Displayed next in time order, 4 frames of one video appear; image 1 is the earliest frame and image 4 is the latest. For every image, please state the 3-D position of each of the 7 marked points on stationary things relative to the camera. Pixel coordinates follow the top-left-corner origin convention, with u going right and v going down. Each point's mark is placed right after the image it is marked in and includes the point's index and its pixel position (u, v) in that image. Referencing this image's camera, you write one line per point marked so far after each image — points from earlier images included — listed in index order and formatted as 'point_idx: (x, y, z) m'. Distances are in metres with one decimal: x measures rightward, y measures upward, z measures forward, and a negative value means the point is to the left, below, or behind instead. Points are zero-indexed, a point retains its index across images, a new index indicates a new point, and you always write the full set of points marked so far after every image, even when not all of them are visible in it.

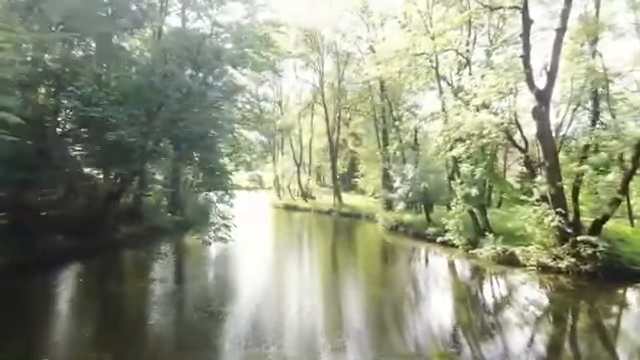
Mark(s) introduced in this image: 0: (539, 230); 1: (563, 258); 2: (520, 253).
0: (+5.5, -1.3, +18.3) m
1: (+5.9, -1.9, +17.8) m
2: (+5.3, -2.0, +19.5) m
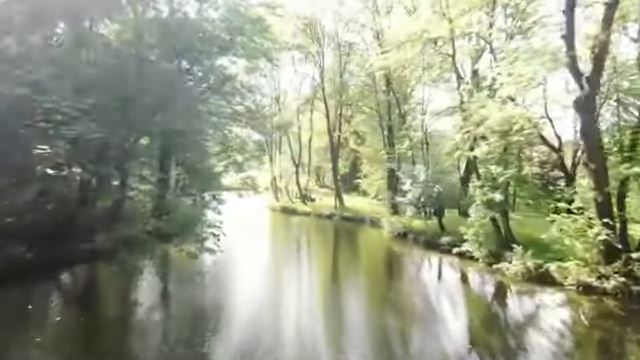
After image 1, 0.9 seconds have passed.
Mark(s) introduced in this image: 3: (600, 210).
0: (+5.5, -1.3, +15.6) m
1: (+5.9, -2.0, +15.0) m
2: (+5.4, -2.0, +16.7) m
3: (+5.9, -0.6, +15.6) m
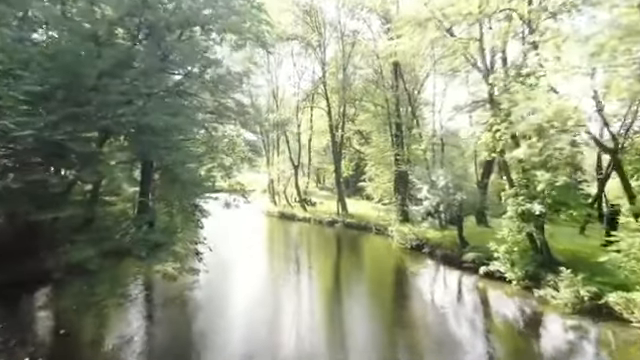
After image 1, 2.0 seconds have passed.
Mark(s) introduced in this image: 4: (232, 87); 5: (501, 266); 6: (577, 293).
0: (+5.6, -1.5, +12.4) m
1: (+6.0, -2.2, +11.9) m
2: (+5.4, -2.2, +13.5) m
3: (+6.0, -0.8, +12.4) m
4: (-2.3, +2.3, +17.7) m
5: (+4.3, -2.0, +17.2) m
6: (+5.0, -2.2, +14.2) m
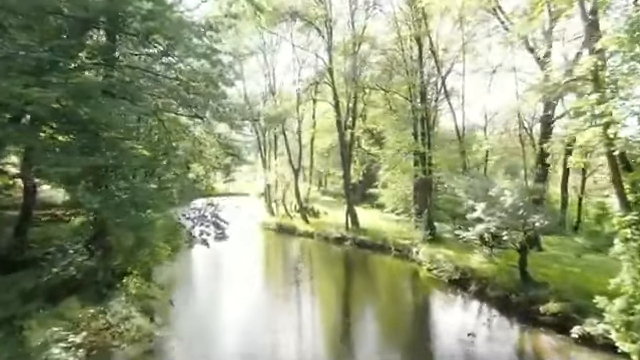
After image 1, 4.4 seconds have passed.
0: (+5.8, -1.8, +6.5) m
1: (+6.2, -2.5, +6.0) m
2: (+5.7, -2.5, +7.7) m
3: (+6.2, -1.1, +6.6) m
4: (-2.1, +2.0, +11.8) m
5: (+4.5, -2.3, +11.3) m
6: (+5.2, -2.5, +8.4) m
